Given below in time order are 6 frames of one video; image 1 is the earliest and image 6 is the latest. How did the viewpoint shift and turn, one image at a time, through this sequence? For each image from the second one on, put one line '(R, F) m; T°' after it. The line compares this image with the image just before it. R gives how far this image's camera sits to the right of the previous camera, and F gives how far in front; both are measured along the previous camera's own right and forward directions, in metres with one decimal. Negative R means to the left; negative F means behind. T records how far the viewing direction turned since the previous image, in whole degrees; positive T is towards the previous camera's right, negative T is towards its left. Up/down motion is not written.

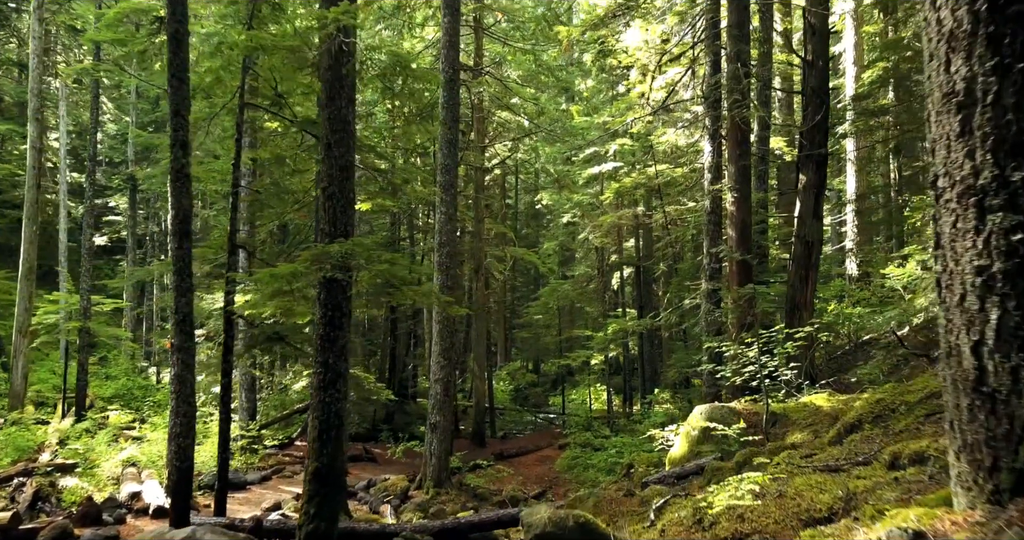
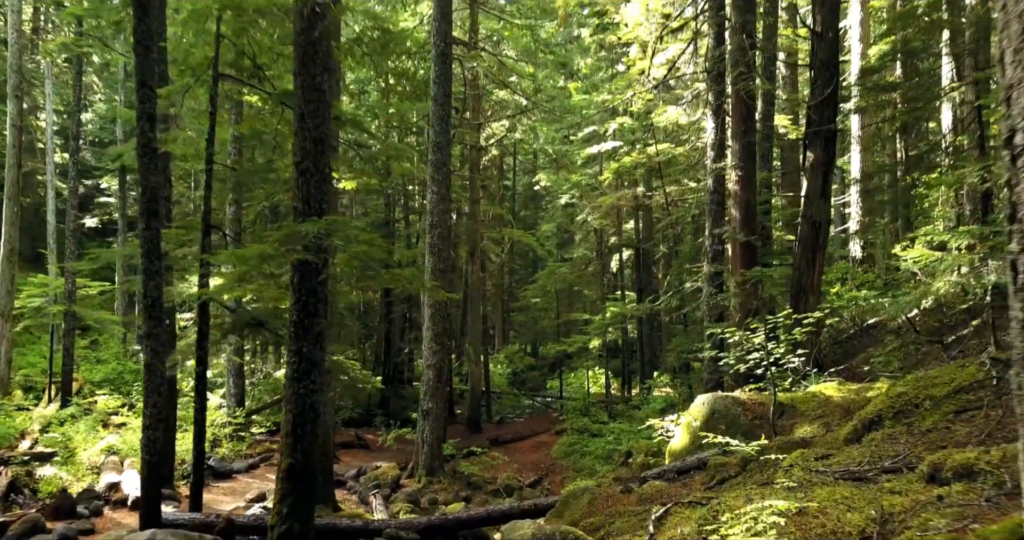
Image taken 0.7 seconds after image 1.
(+0.1, +0.4) m; 0°
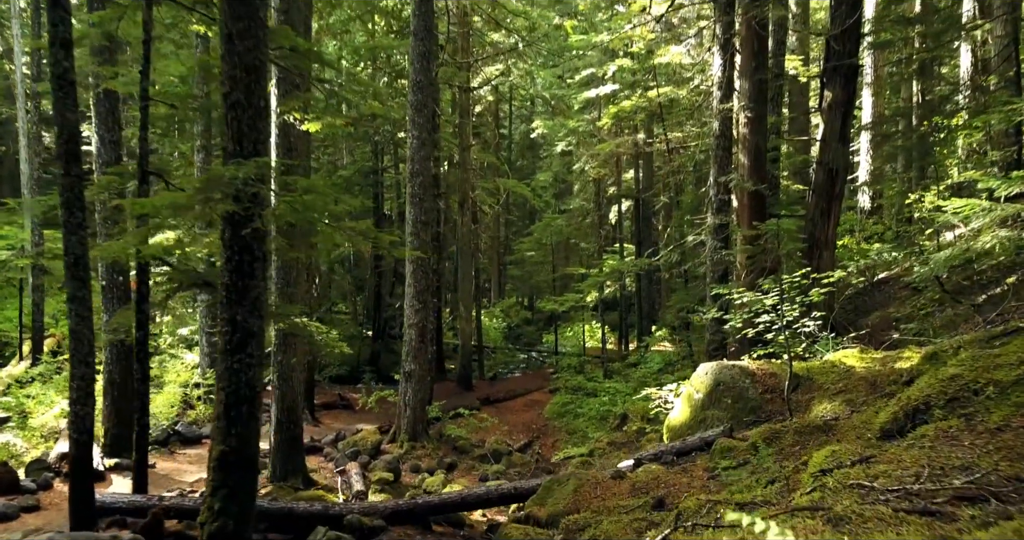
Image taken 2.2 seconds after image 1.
(+0.2, +0.9) m; 0°
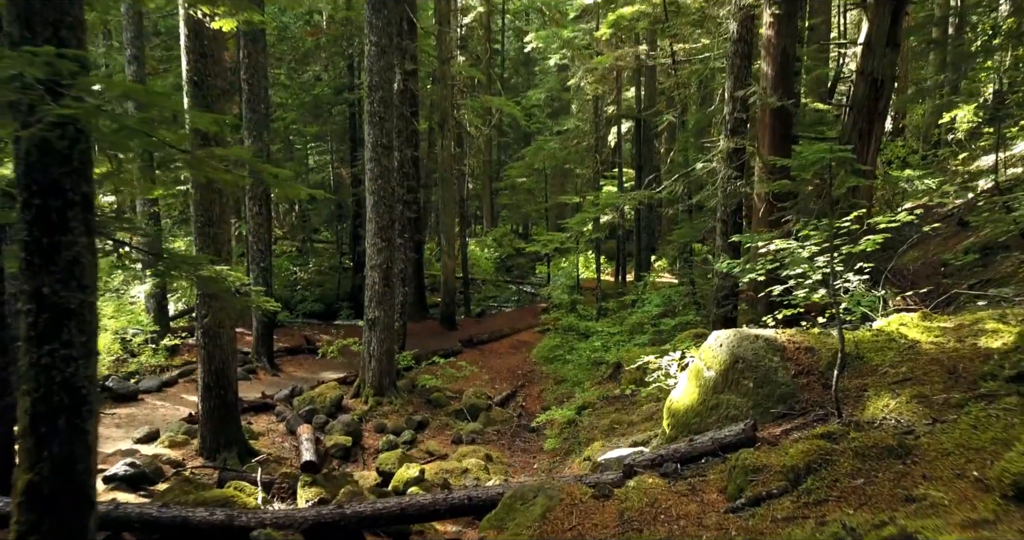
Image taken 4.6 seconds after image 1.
(+0.3, +1.5) m; 0°
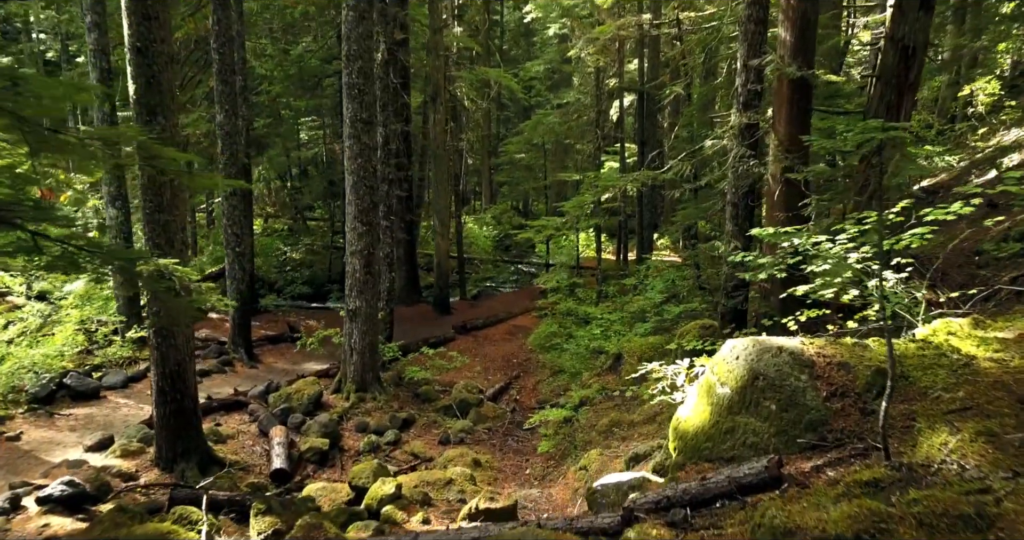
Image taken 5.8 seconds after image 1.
(+0.1, +0.7) m; 0°
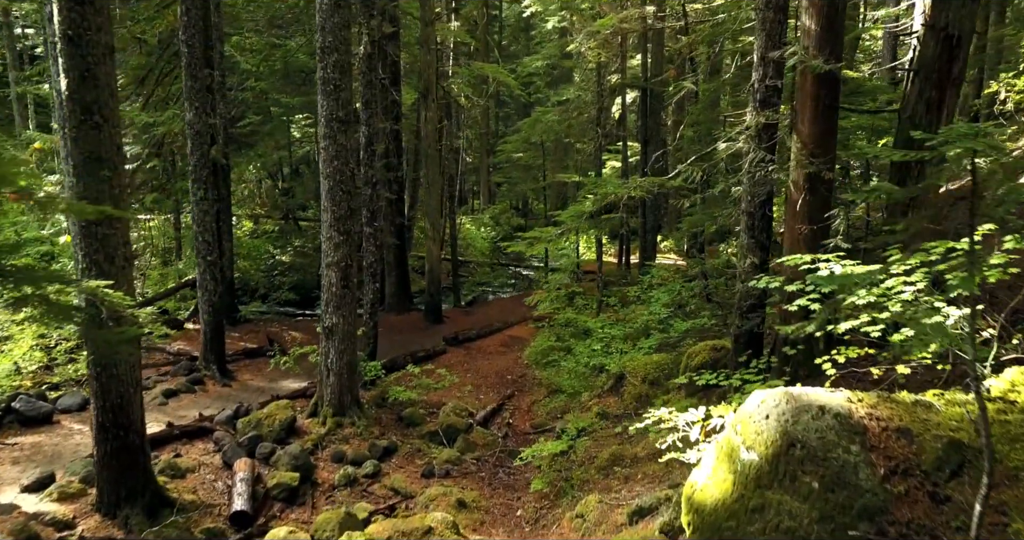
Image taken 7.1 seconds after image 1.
(+0.1, +0.8) m; 0°
